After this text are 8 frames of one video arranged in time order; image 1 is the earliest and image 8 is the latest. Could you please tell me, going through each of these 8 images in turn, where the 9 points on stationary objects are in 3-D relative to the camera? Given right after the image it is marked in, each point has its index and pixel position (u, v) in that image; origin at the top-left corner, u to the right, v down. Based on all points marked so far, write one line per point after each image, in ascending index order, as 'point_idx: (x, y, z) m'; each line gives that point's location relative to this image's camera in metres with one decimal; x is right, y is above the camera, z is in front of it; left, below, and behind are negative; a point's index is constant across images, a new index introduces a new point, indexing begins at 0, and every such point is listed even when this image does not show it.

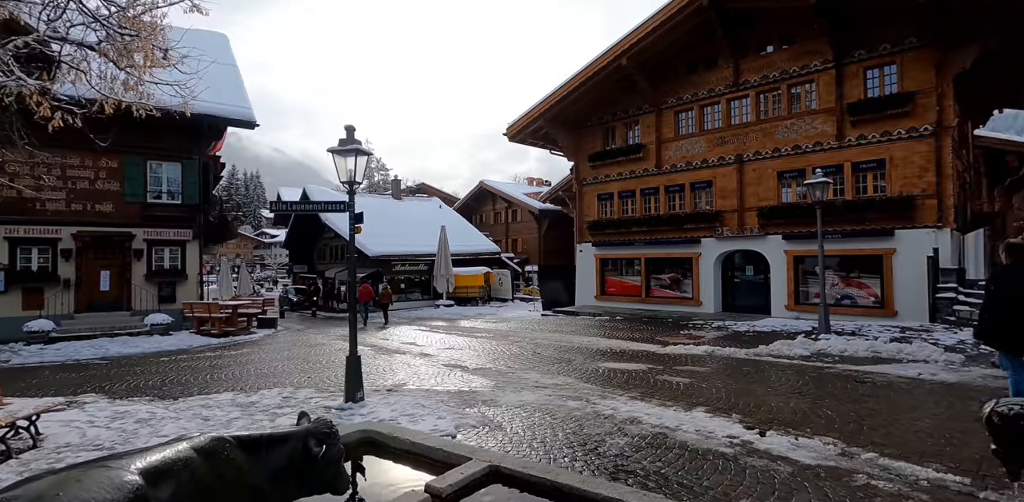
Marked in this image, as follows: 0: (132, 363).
0: (-9.3, -2.7, +13.9) m
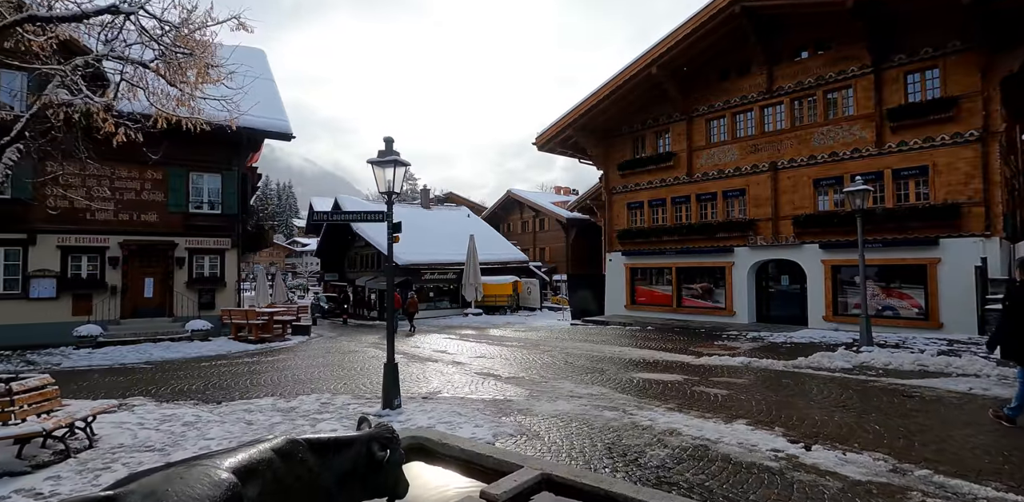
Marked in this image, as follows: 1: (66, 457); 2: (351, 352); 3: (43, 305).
0: (-8.5, -3.0, +14.3) m
1: (-4.7, -2.1, +5.9) m
2: (-4.9, -3.0, +17.2) m
3: (-15.6, -1.8, +18.9) m
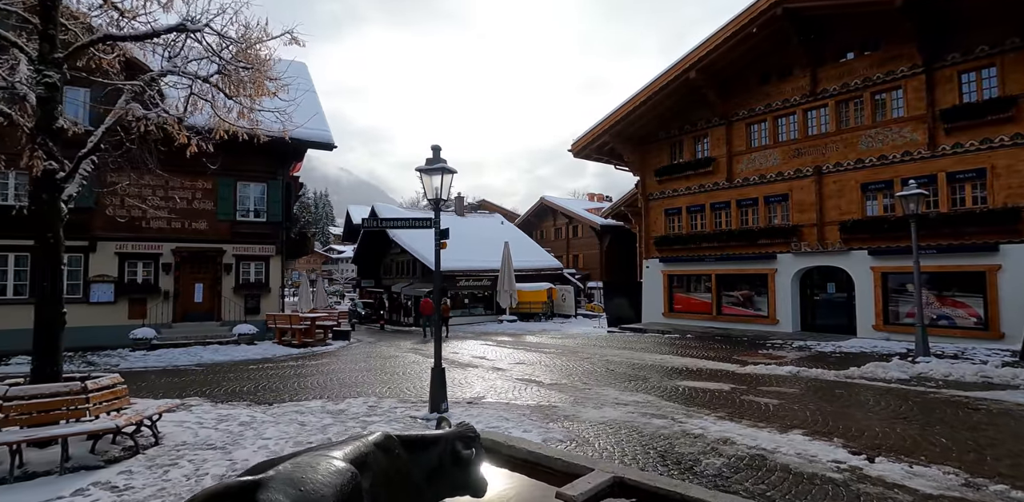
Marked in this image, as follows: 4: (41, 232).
0: (-7.5, -3.1, +14.8) m
1: (-4.1, -2.2, +6.2) m
2: (-3.7, -3.2, +17.5) m
3: (-14.3, -2.0, +19.8) m
4: (-5.4, +0.2, +6.5) m
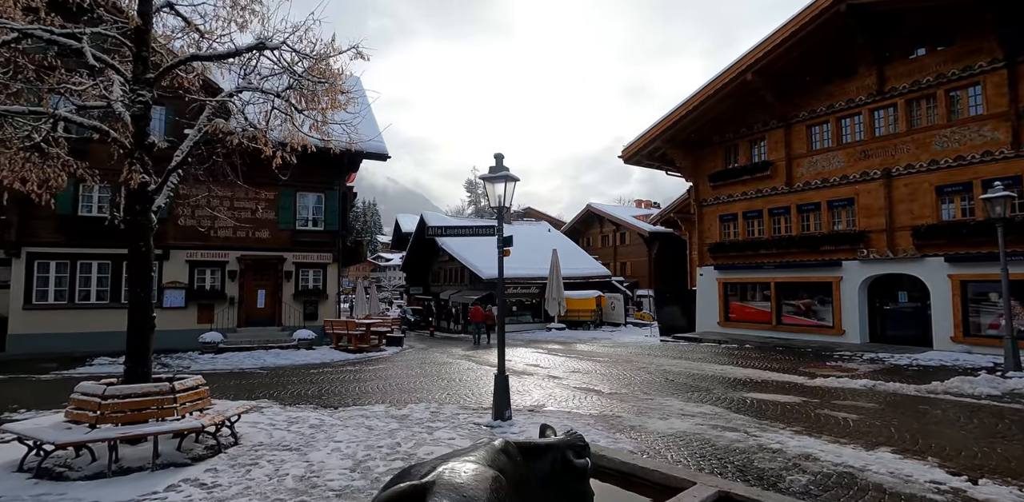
0: (-6.1, -3.3, +15.3) m
1: (-3.4, -2.3, +6.5) m
2: (-2.1, -3.5, +17.6) m
3: (-12.4, -2.3, +20.8) m
4: (-4.6, +0.1, +6.9) m
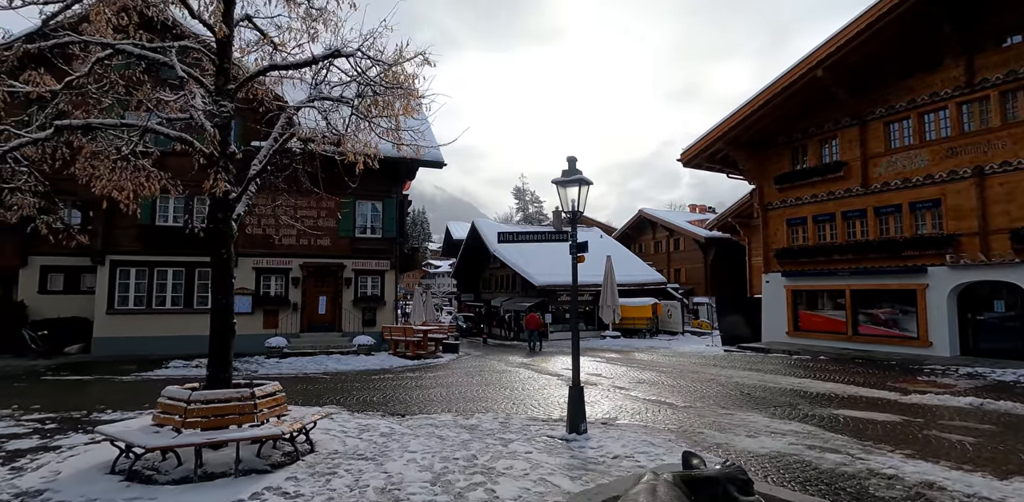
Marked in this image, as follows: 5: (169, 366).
0: (-4.4, -3.5, +15.5) m
1: (-2.5, -2.4, +6.5) m
2: (-0.3, -3.7, +17.5) m
3: (-10.3, -2.6, +21.5) m
4: (-3.7, 0.0, +7.0) m
5: (-10.9, -3.7, +18.1) m
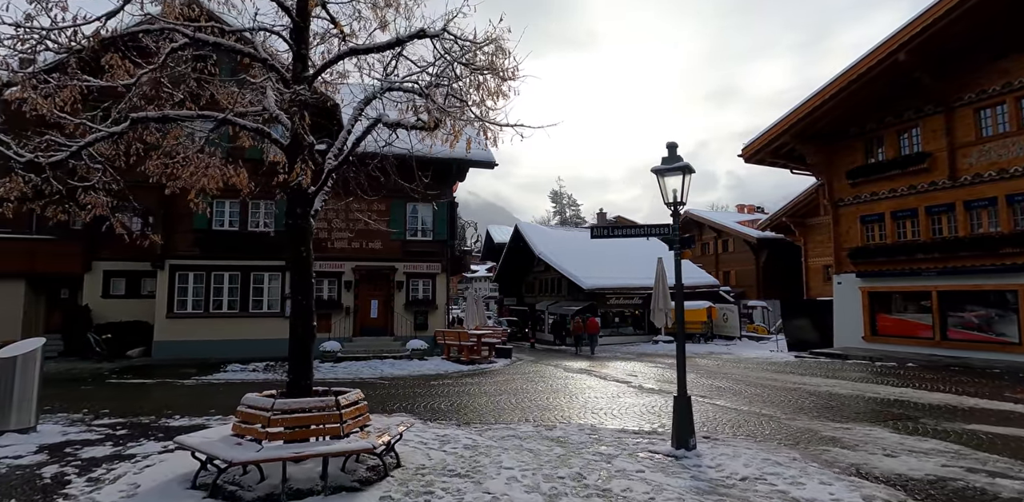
0: (-2.7, -3.6, +15.0) m
1: (-1.3, -2.3, +5.9) m
2: (+1.6, -3.7, +16.7) m
3: (-8.2, -2.7, +21.4) m
4: (-2.5, +0.1, +6.6) m
5: (-9.1, -3.8, +18.0) m
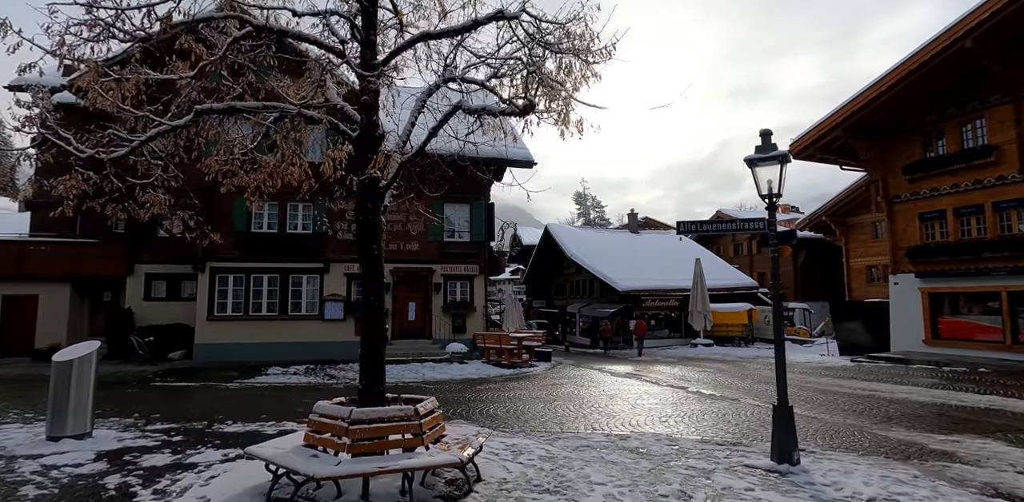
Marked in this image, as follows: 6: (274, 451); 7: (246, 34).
0: (-1.5, -3.6, +14.6) m
1: (-0.4, -2.3, +5.5) m
2: (+2.9, -3.7, +16.2) m
3: (-6.7, -2.8, +21.2) m
4: (-1.6, +0.1, +6.2) m
5: (-7.7, -3.9, +17.9) m
6: (-2.3, -1.9, +5.5) m
7: (-3.2, +2.6, +6.7) m
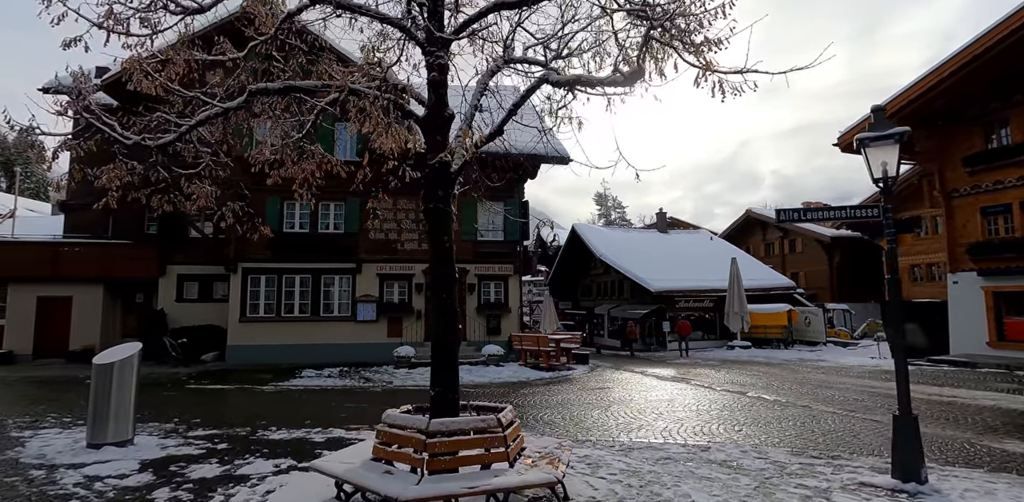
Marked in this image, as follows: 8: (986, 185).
0: (-0.3, -3.5, +14.0) m
1: (+0.4, -2.2, +4.8) m
2: (+4.1, -3.6, +15.4) m
3: (-5.4, -2.8, +20.8) m
4: (-0.8, +0.2, +5.6) m
5: (-6.4, -3.8, +17.4) m
6: (-1.5, -1.9, +4.9) m
7: (-2.3, +2.6, +6.2) m
8: (+15.6, +2.2, +18.6) m
